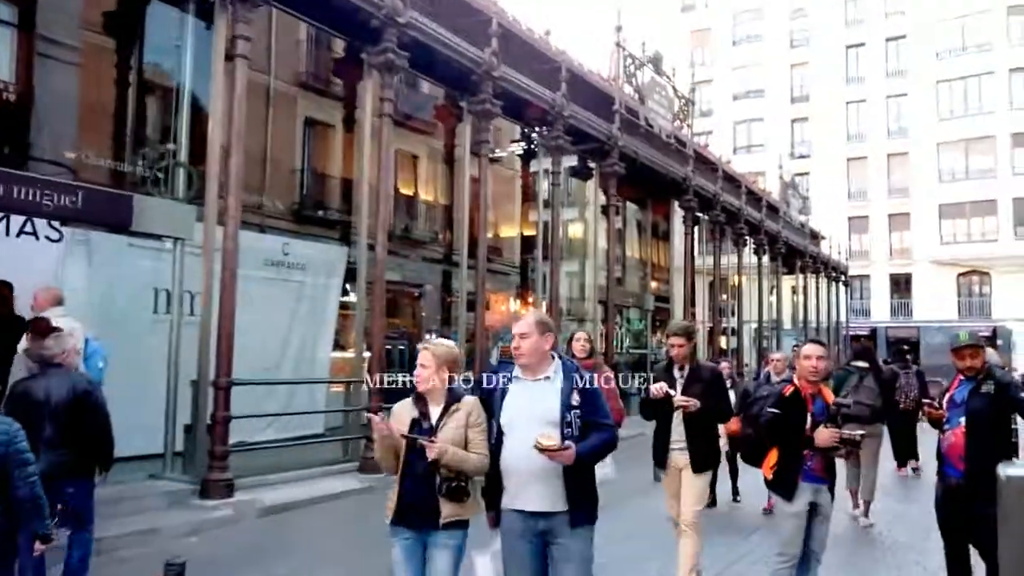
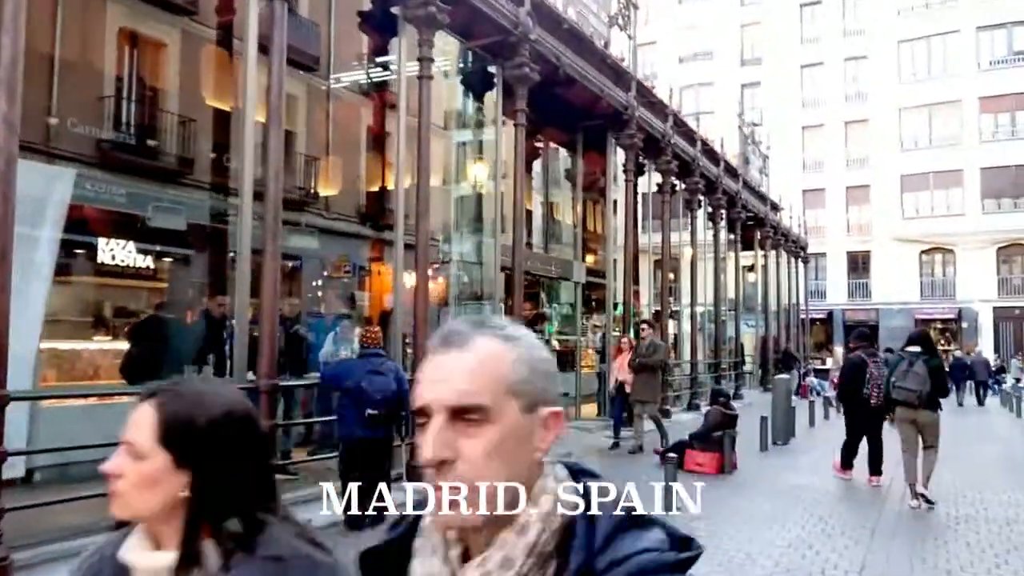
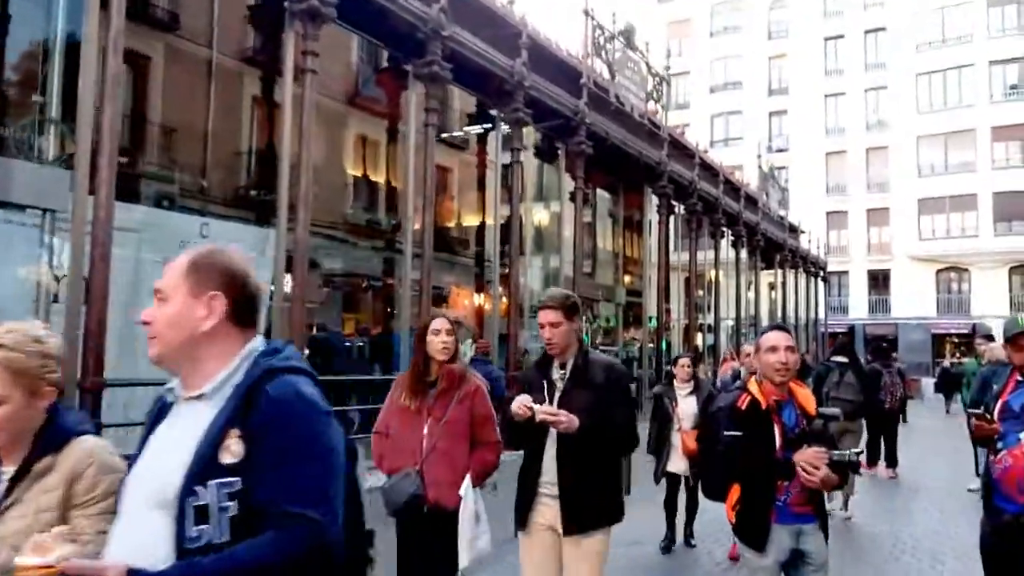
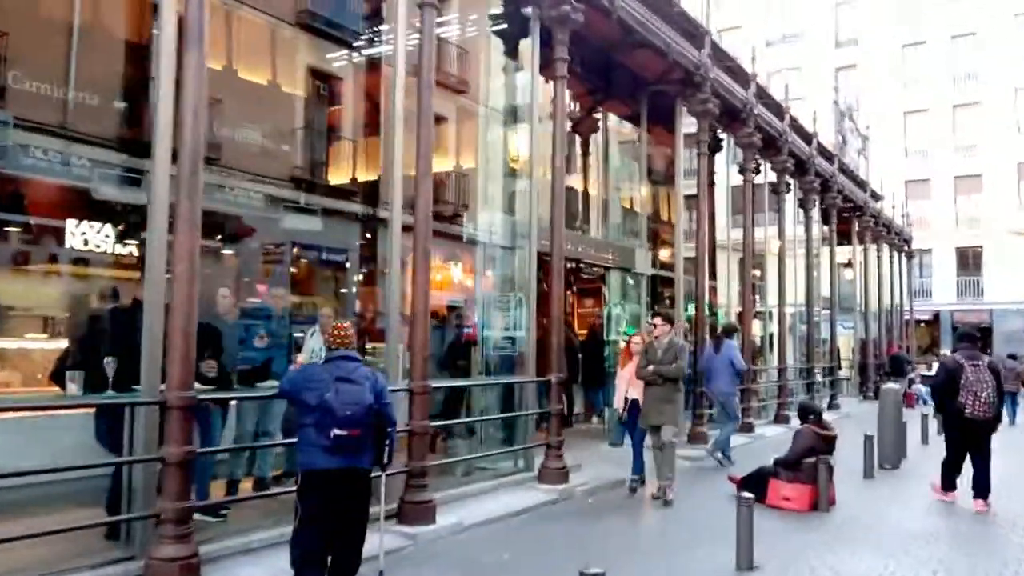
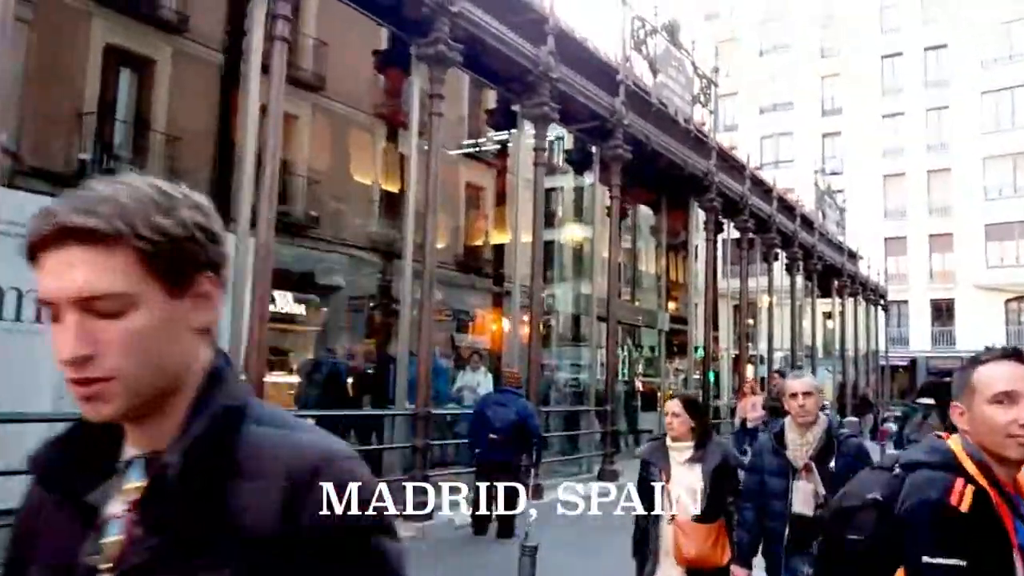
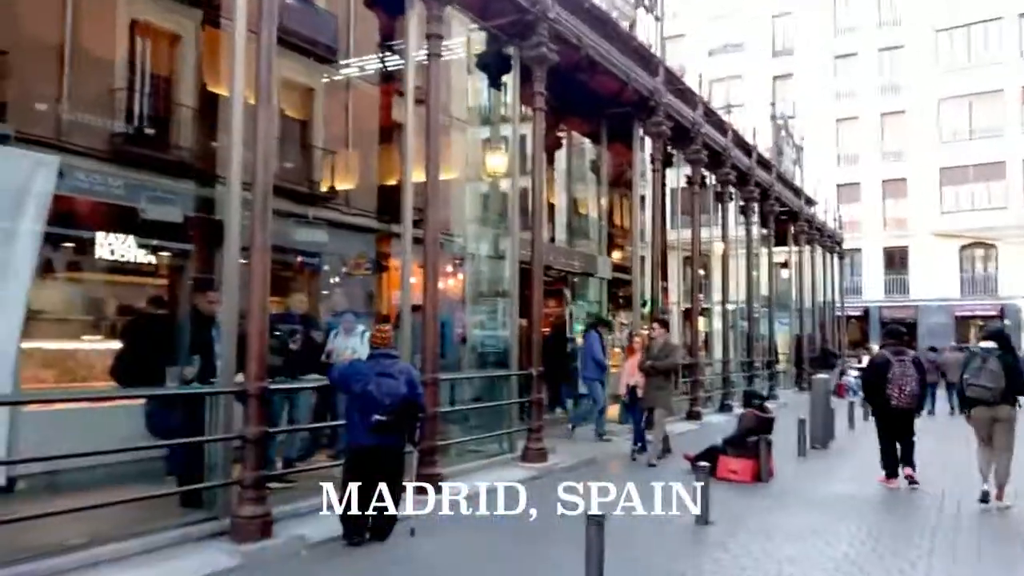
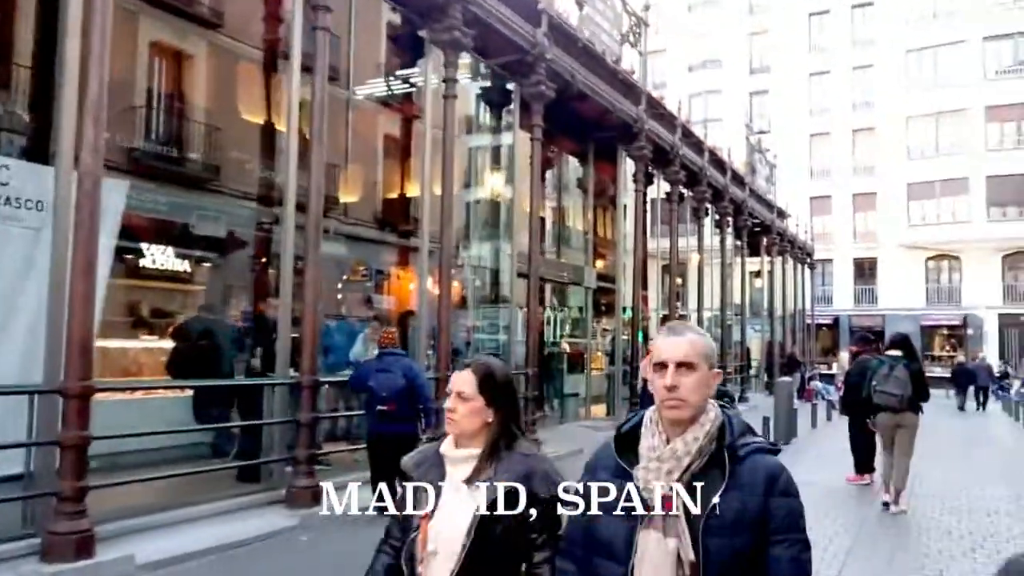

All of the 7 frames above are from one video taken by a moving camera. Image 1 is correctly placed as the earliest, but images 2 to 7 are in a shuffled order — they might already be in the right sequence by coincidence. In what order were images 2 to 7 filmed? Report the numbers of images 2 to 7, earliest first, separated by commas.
3, 5, 7, 2, 6, 4
